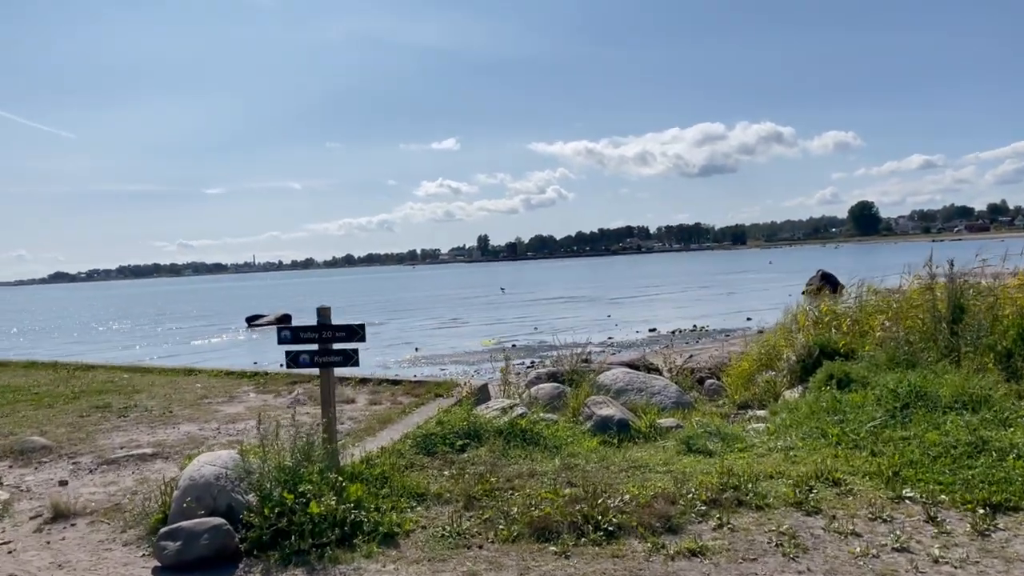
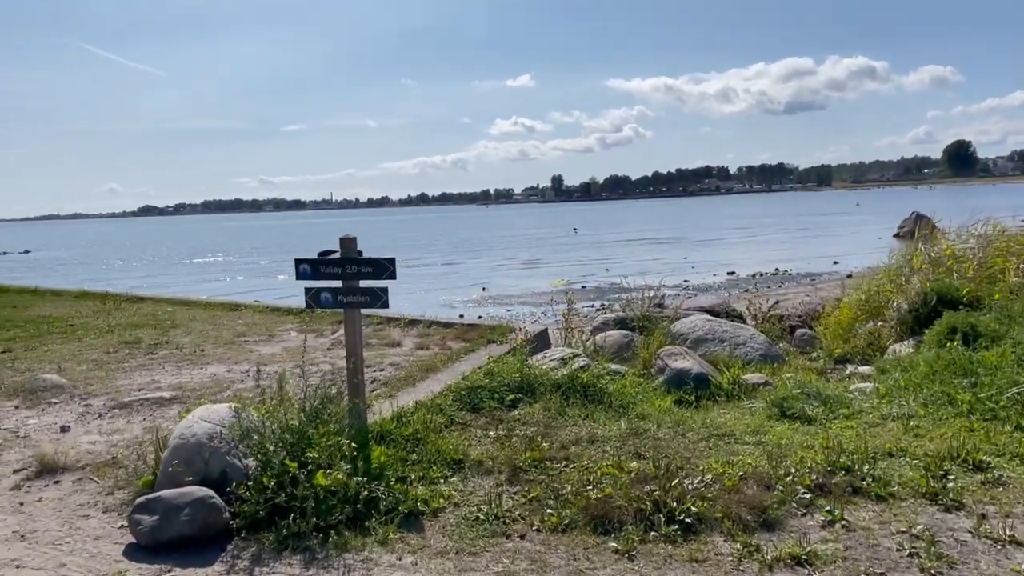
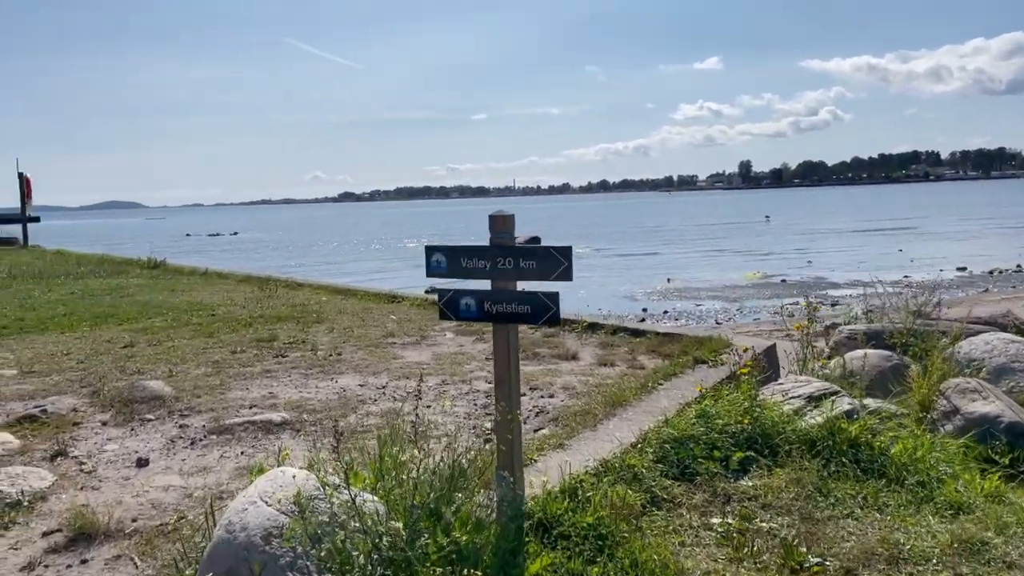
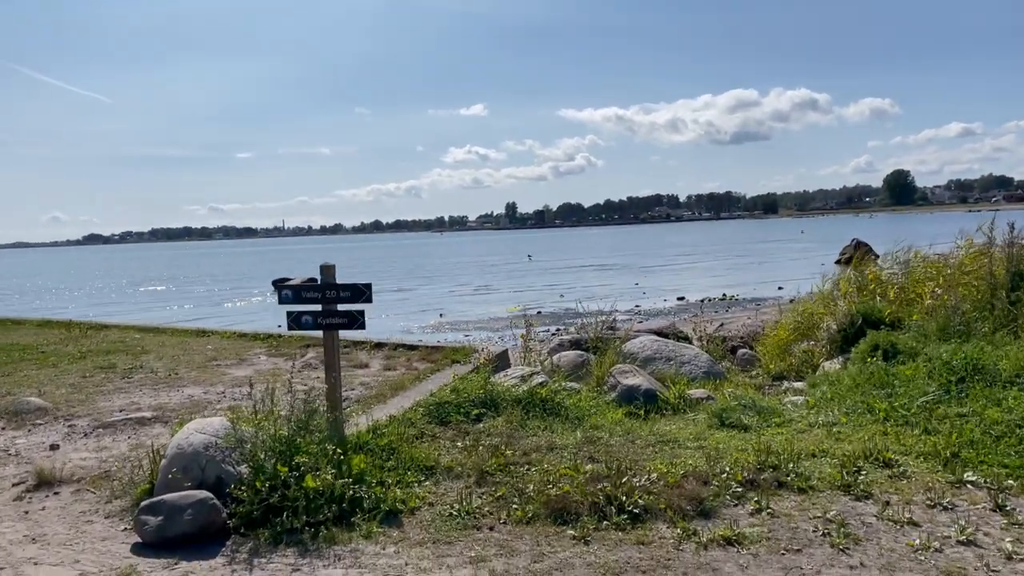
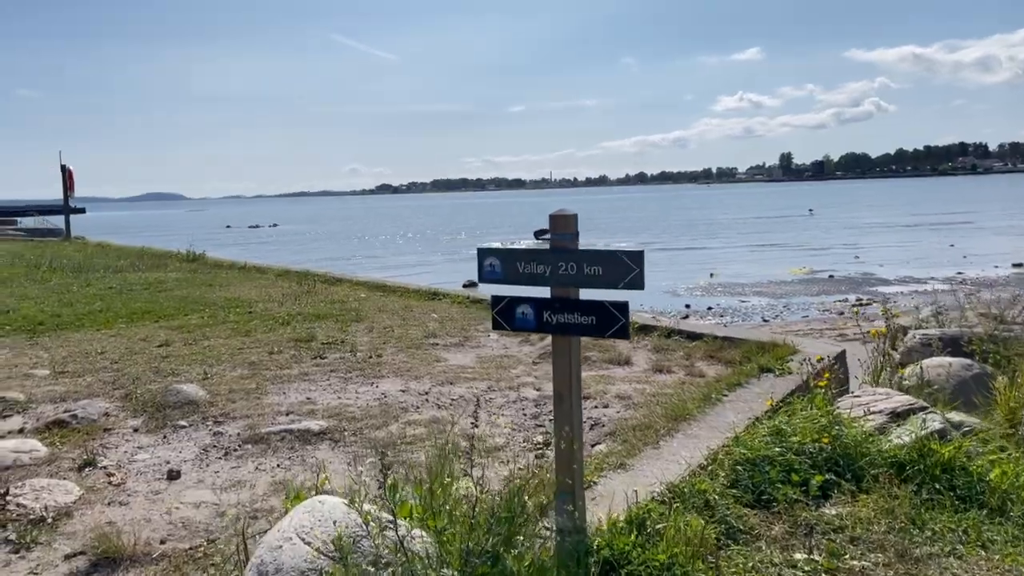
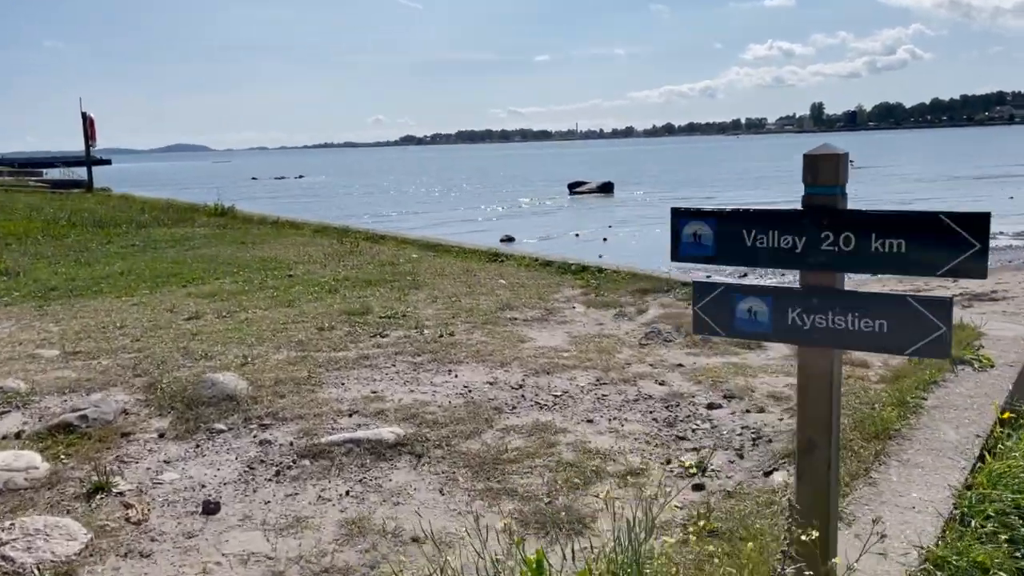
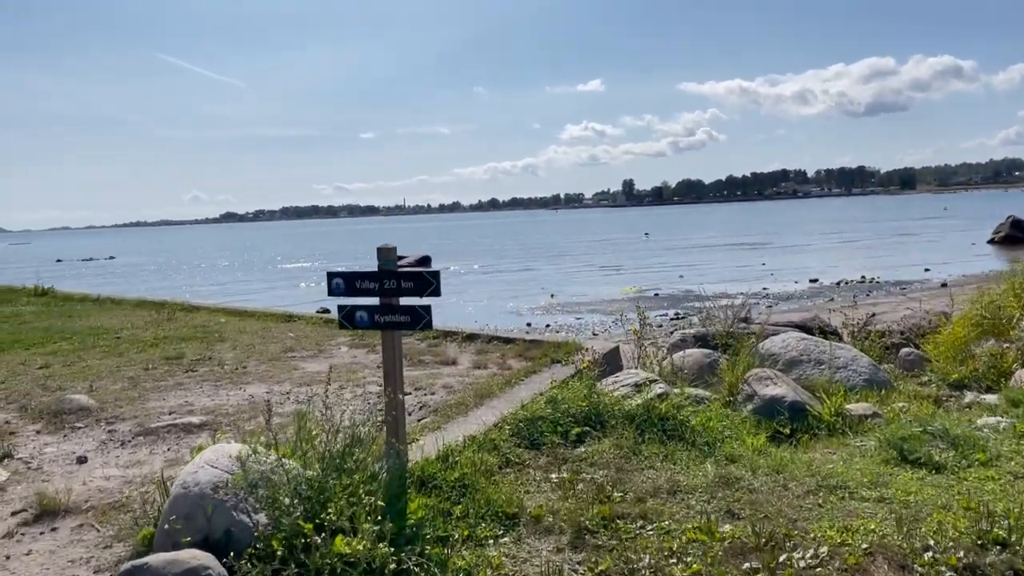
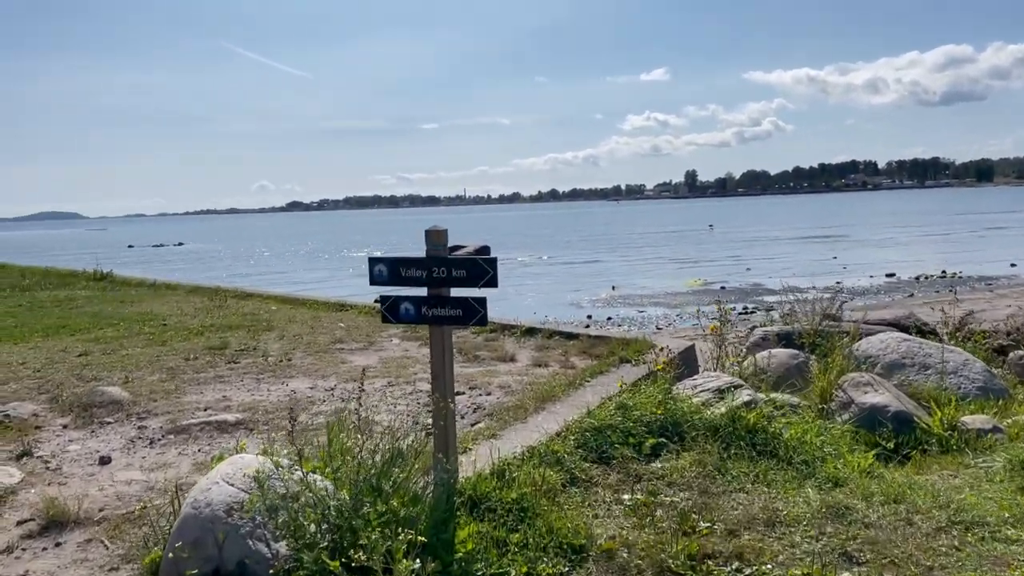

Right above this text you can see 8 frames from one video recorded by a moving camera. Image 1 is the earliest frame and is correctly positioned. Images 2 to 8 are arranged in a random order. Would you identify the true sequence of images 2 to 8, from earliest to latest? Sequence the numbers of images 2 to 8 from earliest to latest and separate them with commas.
4, 2, 7, 8, 3, 5, 6
